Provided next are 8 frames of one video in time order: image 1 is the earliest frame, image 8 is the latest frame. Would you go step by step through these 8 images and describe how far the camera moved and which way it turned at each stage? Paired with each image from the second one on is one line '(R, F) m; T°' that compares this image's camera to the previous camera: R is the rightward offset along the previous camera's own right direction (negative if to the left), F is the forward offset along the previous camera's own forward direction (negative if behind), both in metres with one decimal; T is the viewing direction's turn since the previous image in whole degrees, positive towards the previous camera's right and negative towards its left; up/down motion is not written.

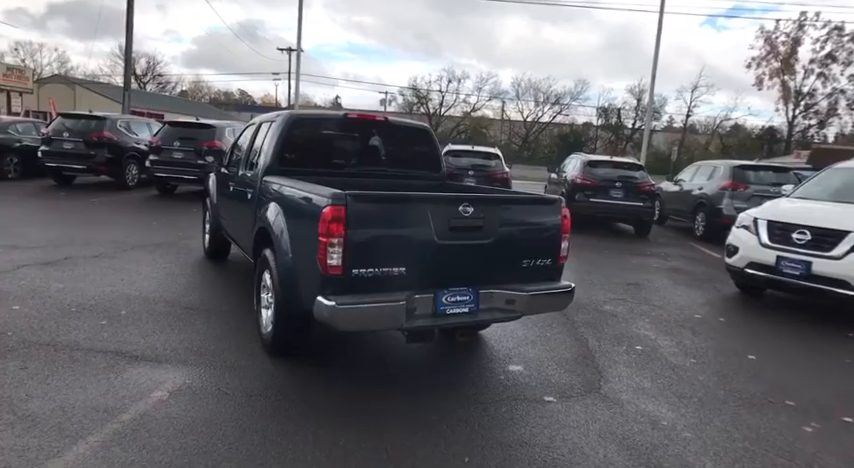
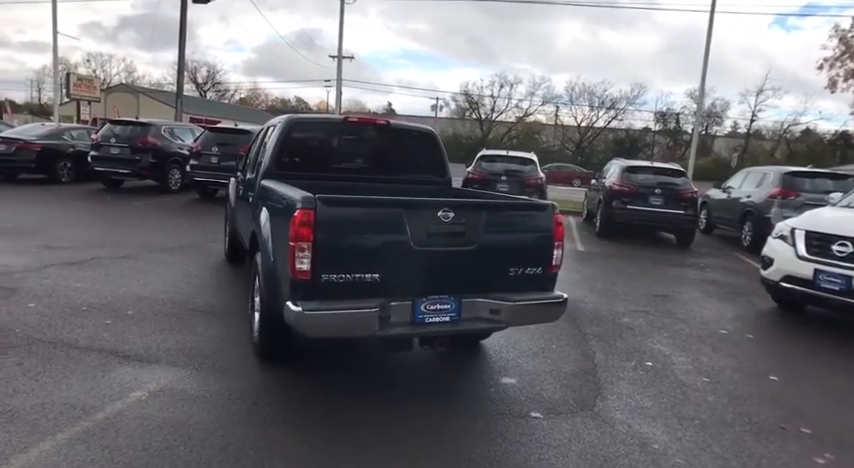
(+0.5, +0.1) m; -5°
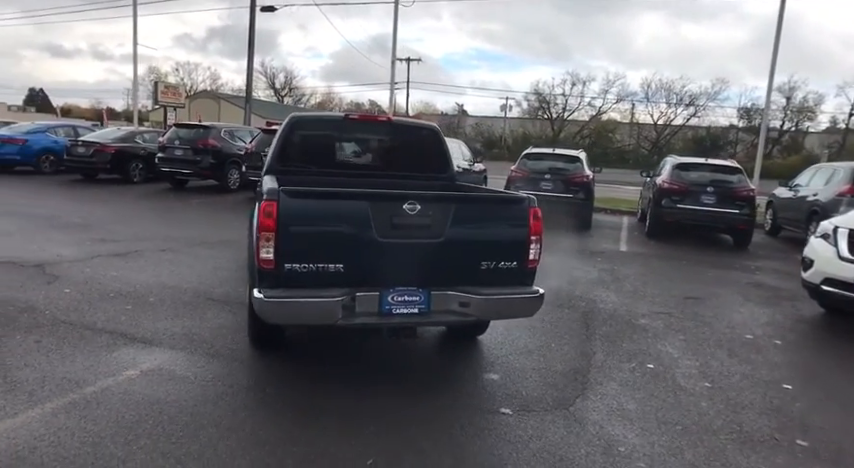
(+0.7, 0.0) m; -7°
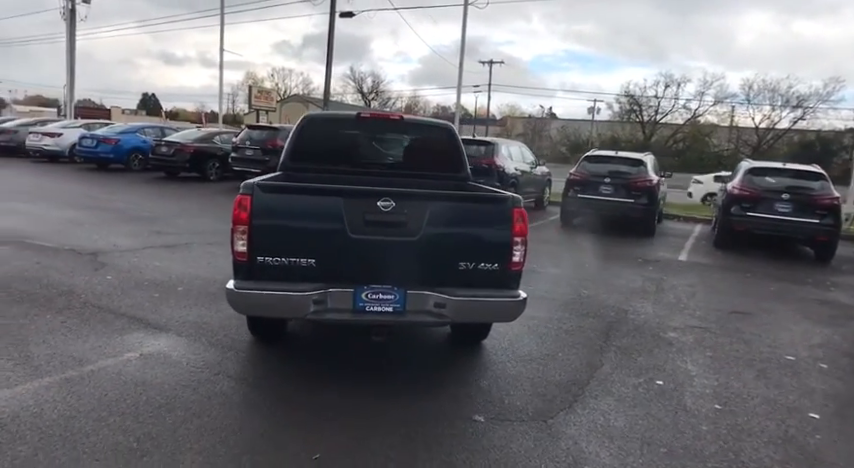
(+0.7, +0.1) m; -8°
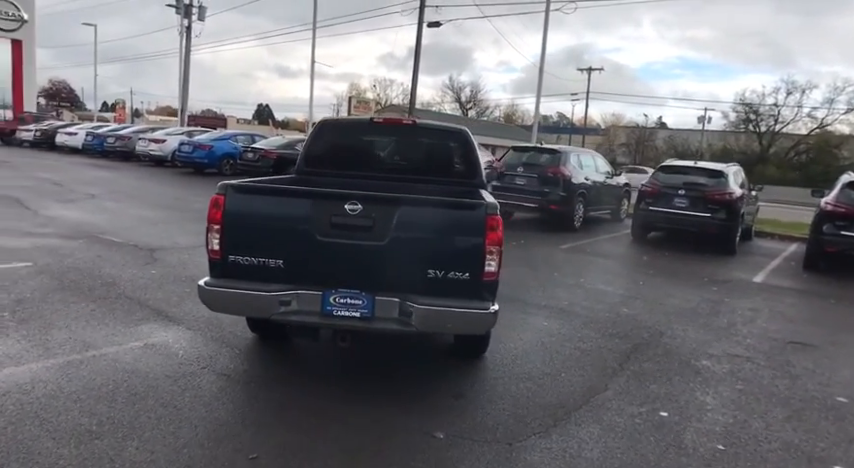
(+0.8, +0.2) m; -10°
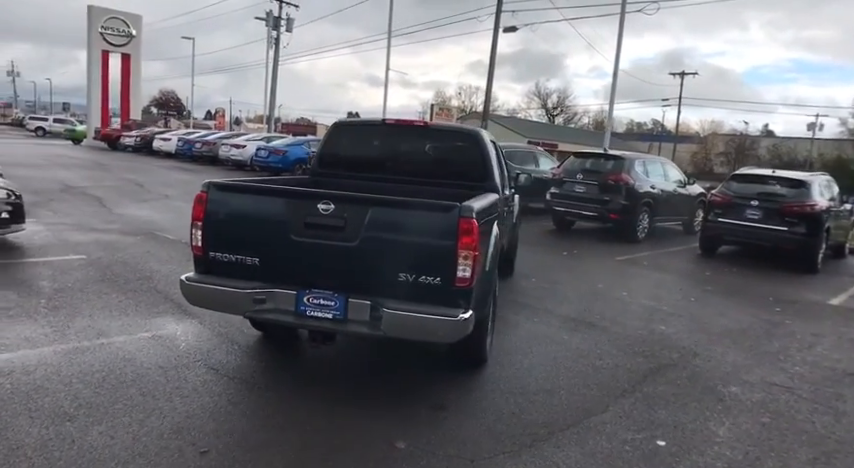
(+0.7, +0.2) m; -9°
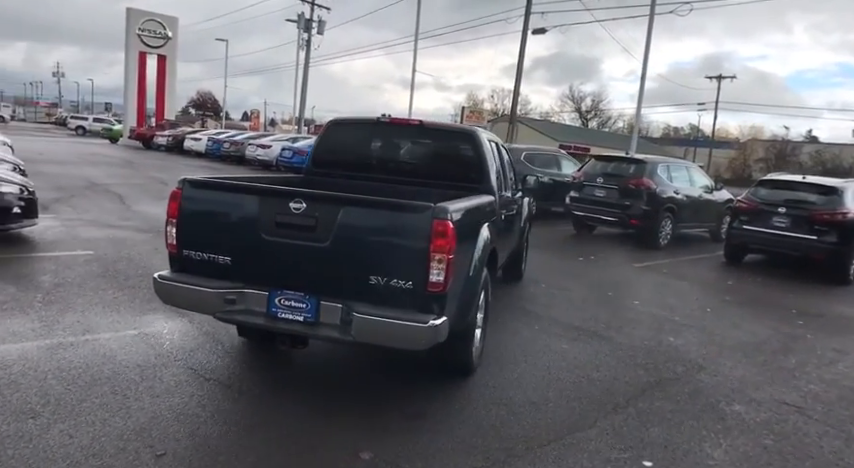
(+0.3, +0.2) m; -3°
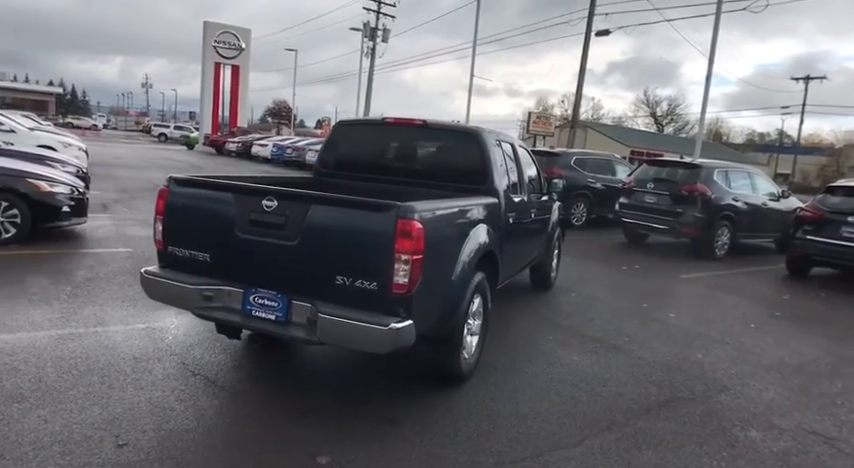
(+0.6, +0.1) m; -7°
